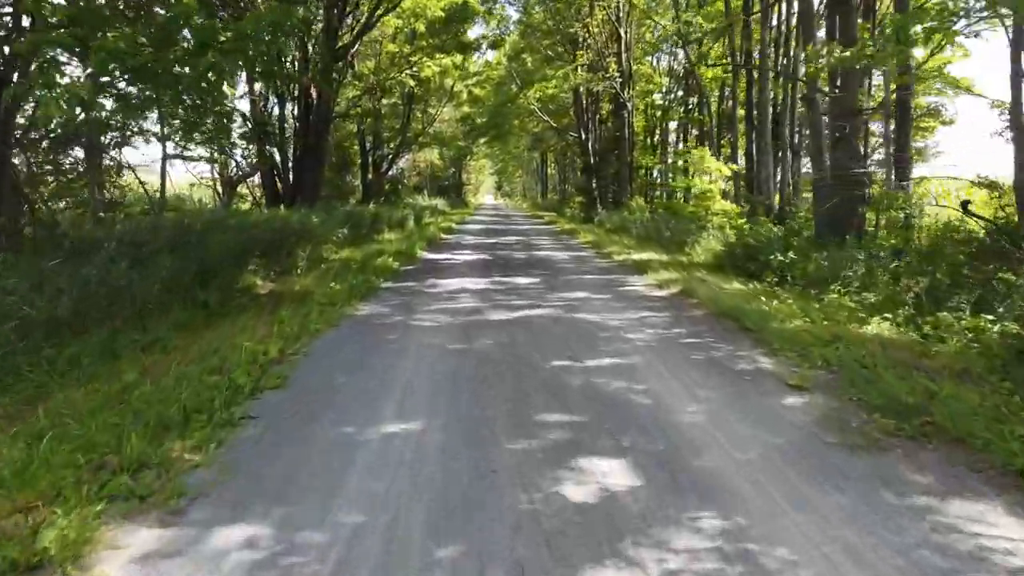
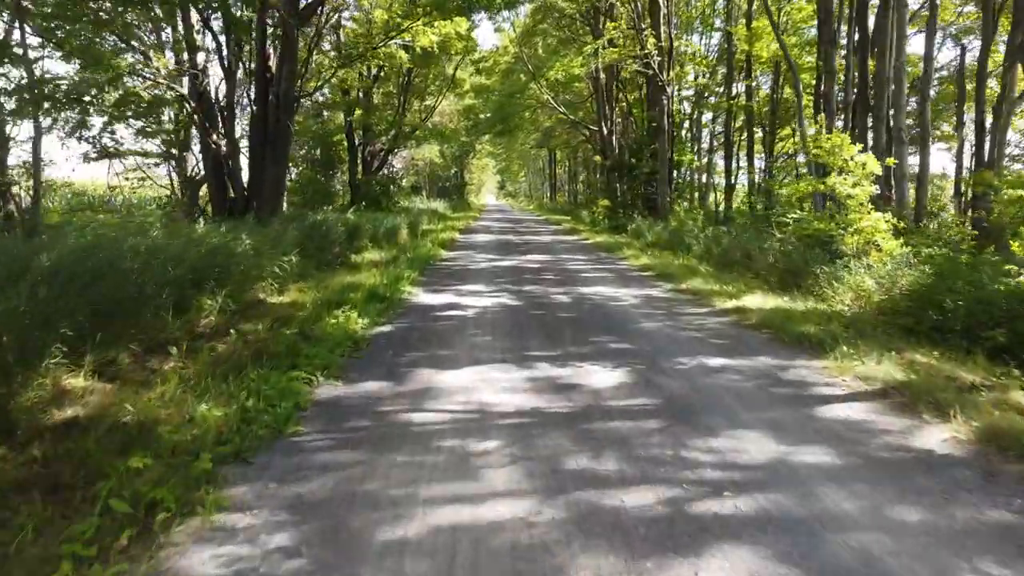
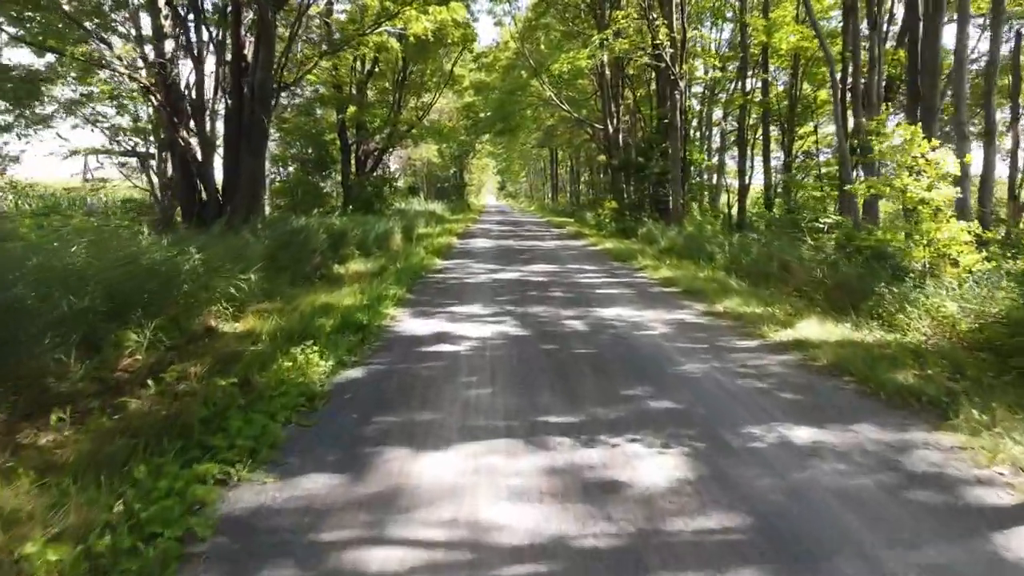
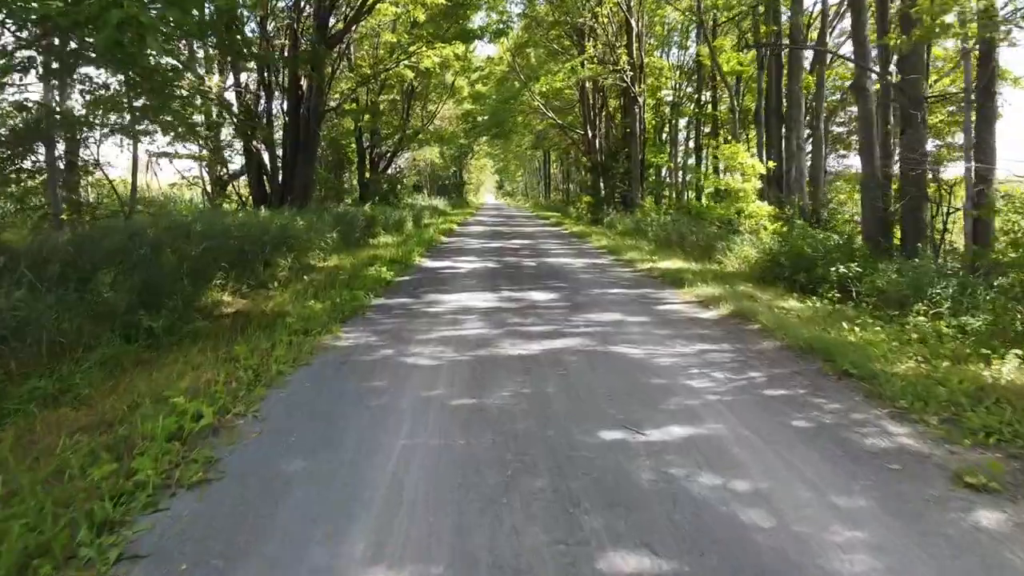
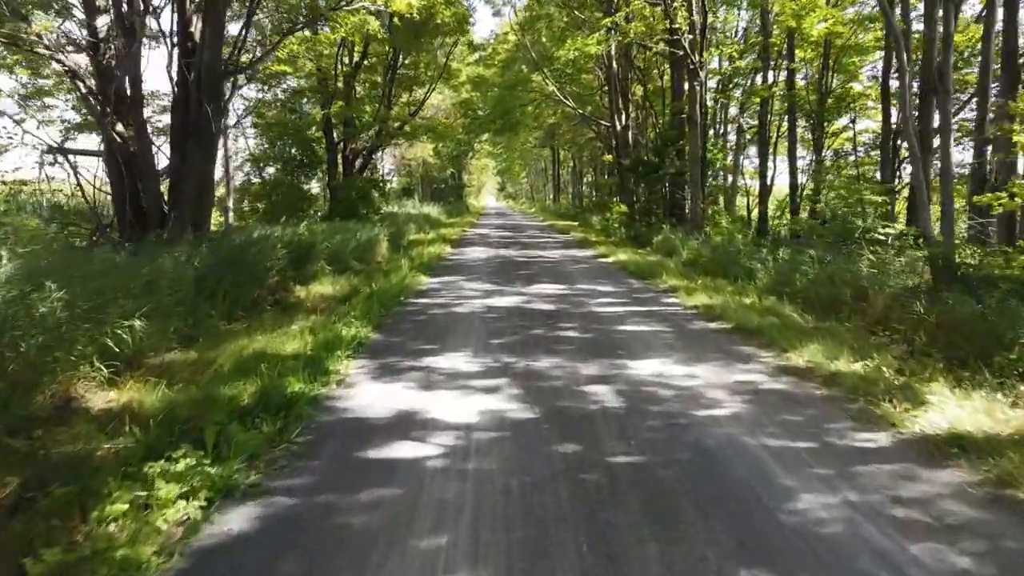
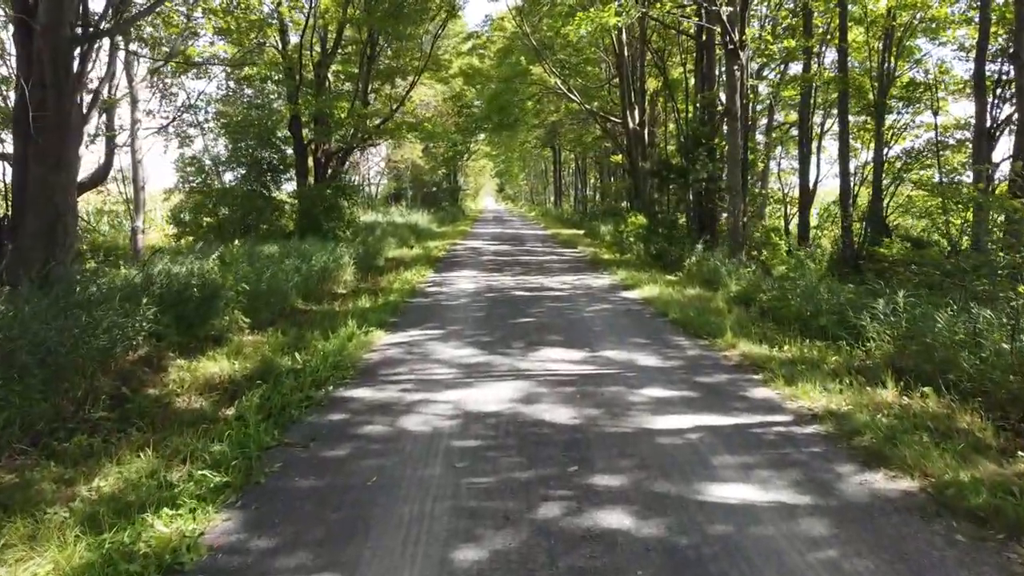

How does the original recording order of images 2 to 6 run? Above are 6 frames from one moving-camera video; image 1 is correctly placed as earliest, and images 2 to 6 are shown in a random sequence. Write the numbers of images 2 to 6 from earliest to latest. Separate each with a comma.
4, 2, 3, 5, 6
